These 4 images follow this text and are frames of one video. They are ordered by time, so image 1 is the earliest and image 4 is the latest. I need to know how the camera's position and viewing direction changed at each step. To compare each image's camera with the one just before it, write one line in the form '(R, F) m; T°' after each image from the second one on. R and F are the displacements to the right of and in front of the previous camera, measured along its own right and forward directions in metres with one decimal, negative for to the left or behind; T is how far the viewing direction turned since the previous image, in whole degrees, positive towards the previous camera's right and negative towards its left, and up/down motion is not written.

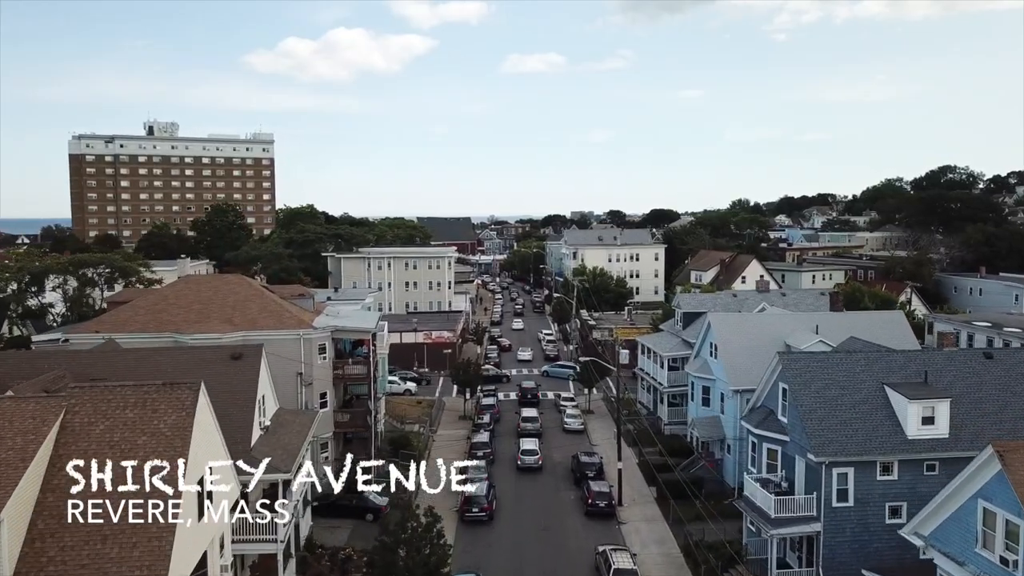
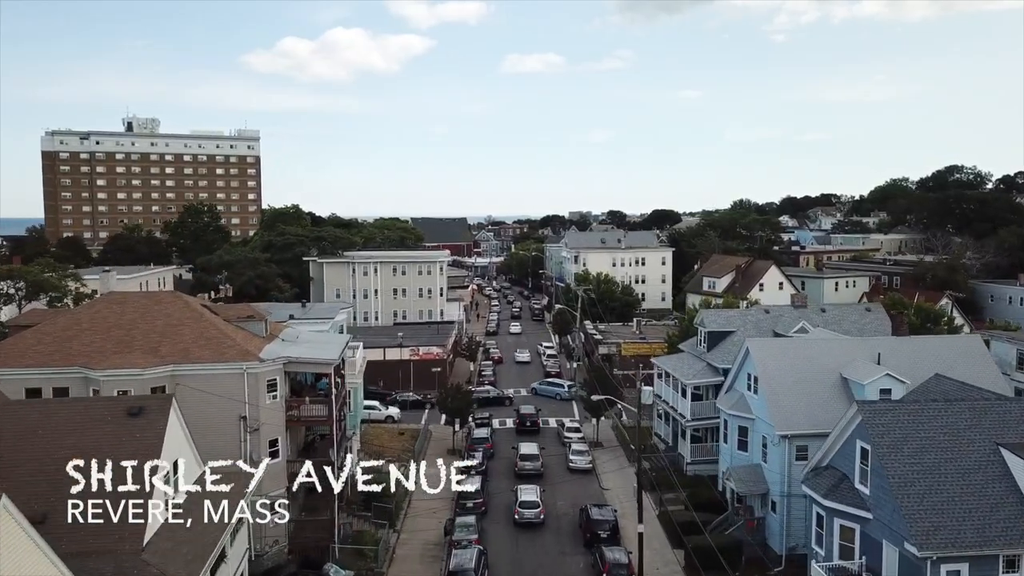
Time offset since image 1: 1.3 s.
(+0.1, +6.0) m; 0°
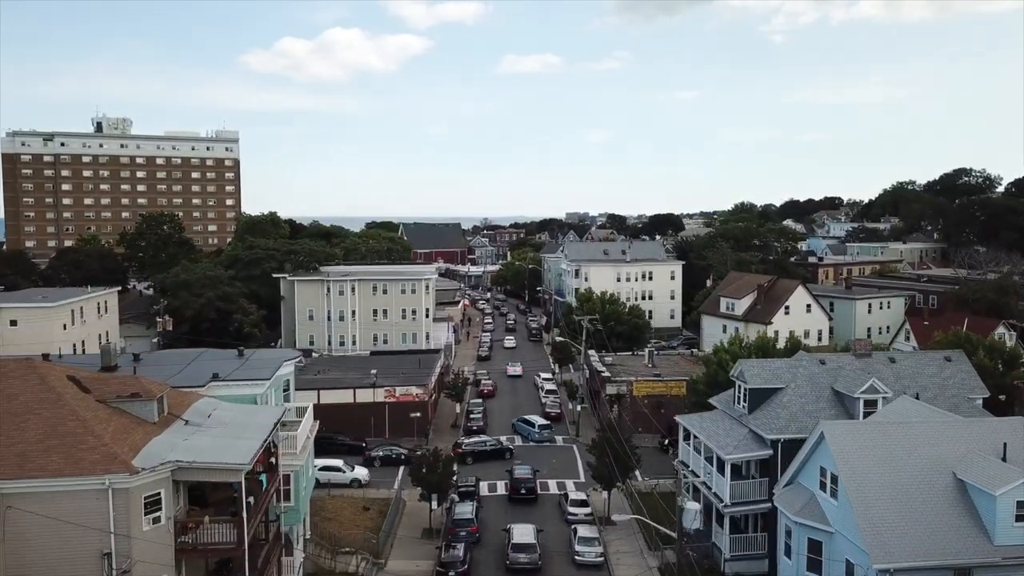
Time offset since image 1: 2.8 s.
(+0.2, +7.5) m; 0°
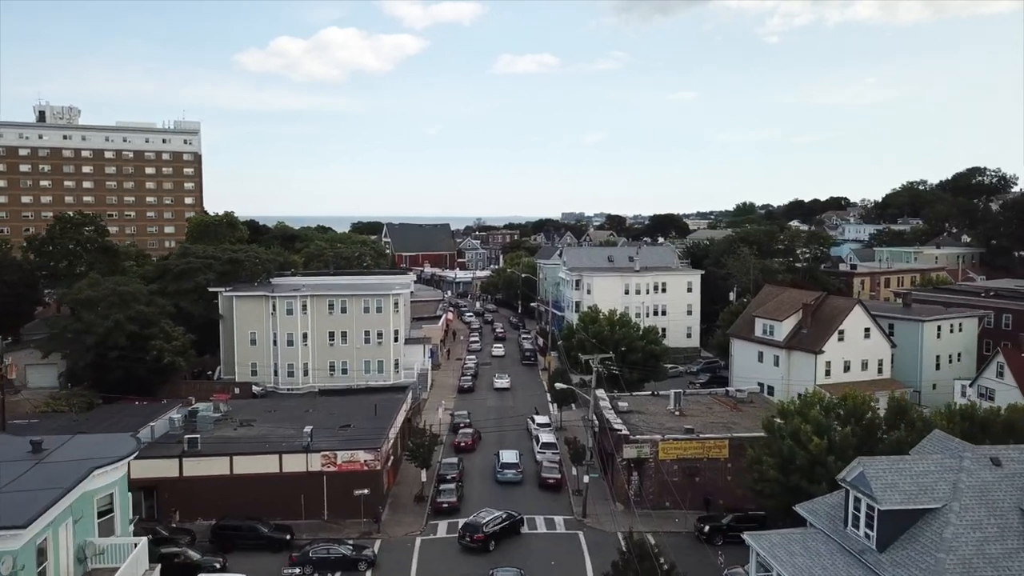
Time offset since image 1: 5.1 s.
(+0.5, +11.6) m; 0°
